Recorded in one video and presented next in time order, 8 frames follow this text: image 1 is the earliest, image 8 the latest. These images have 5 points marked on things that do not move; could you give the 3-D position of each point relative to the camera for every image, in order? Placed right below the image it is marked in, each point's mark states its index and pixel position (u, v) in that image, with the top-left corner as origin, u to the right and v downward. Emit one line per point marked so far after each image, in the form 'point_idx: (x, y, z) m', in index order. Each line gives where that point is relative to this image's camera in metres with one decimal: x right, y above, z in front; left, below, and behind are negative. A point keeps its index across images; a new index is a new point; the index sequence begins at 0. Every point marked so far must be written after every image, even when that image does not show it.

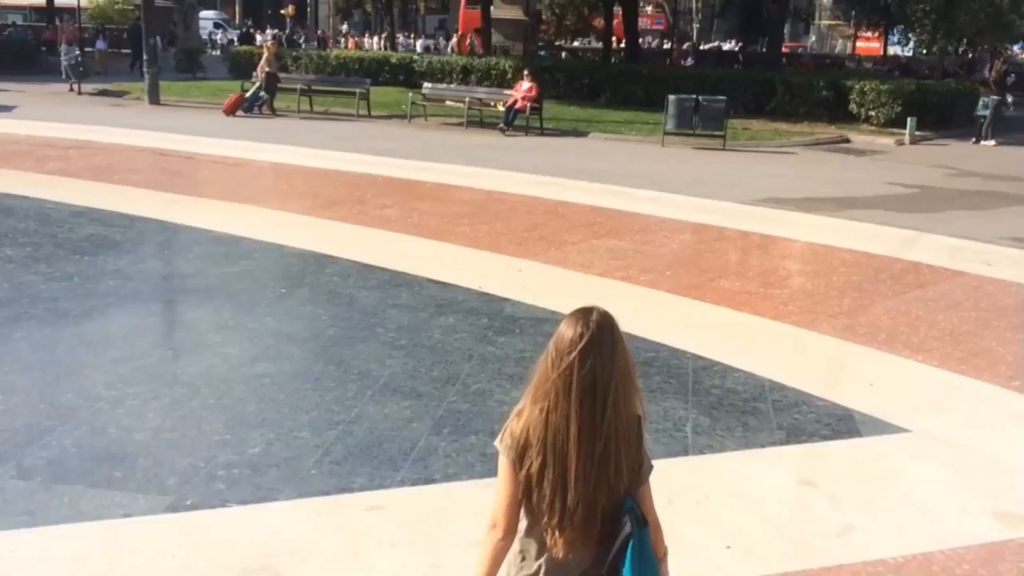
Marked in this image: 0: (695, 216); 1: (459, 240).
0: (+2.5, +1.0, +11.9) m
1: (-0.7, +0.6, +10.4) m
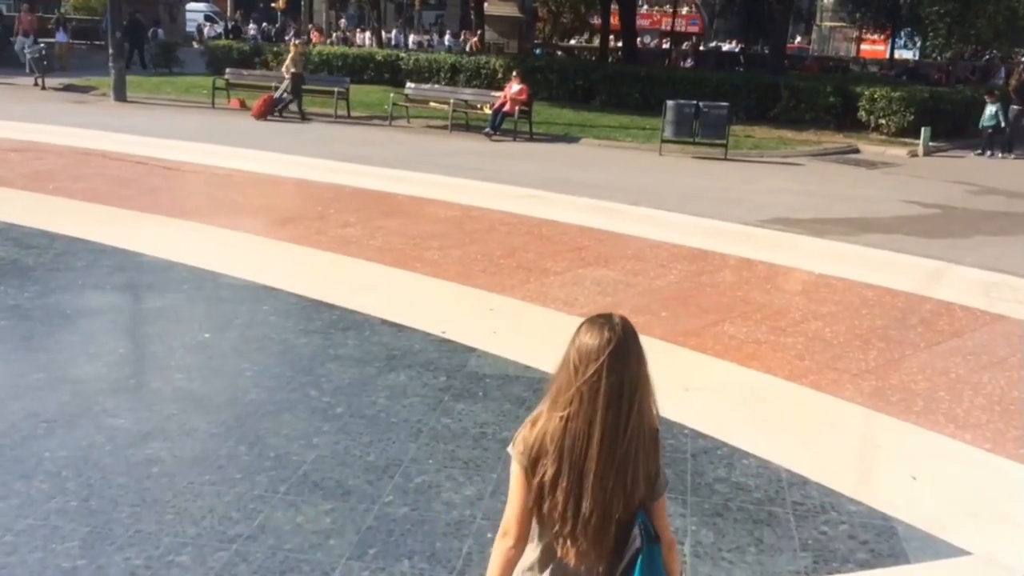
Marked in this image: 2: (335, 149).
0: (+2.2, +0.6, +10.6) m
1: (-0.9, +0.2, +9.2) m
2: (-3.3, +2.6, +16.4) m
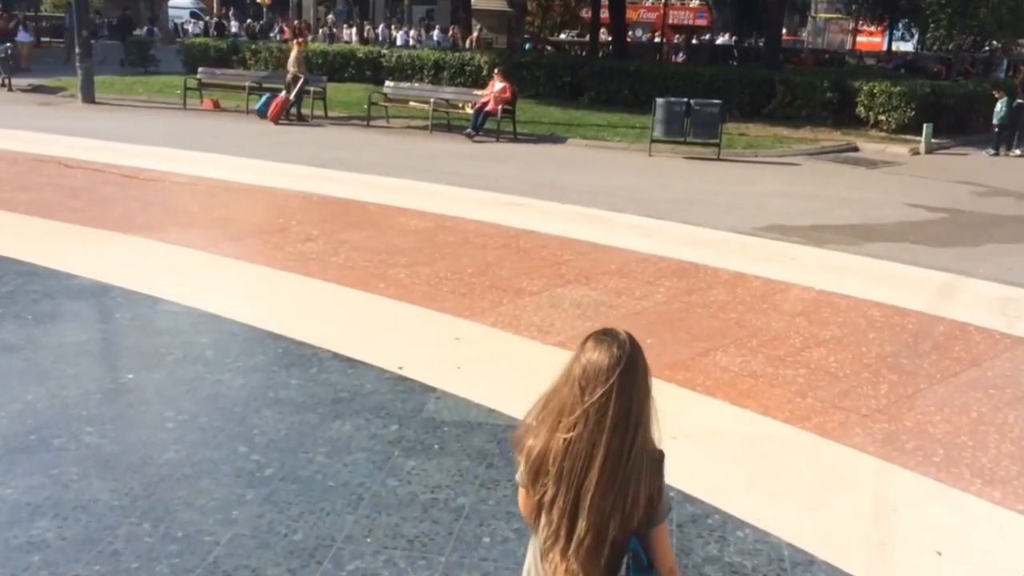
0: (+2.0, +0.4, +9.8) m
1: (-1.2, 0.0, +8.4) m
2: (-3.7, +2.4, +15.5) m
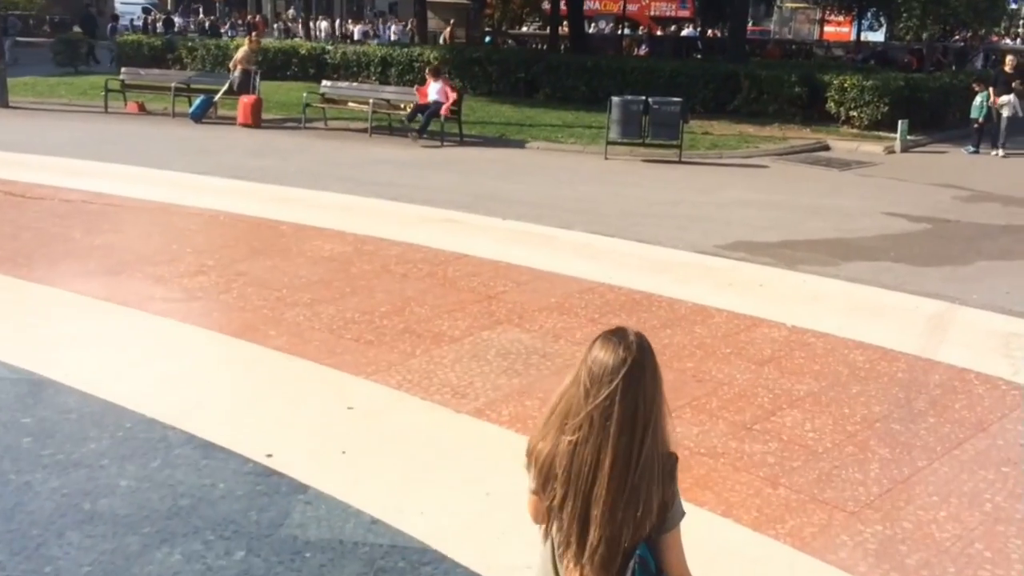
0: (+1.2, +0.1, +8.6) m
1: (-1.9, -0.4, +7.0) m
2: (-4.6, +2.1, +14.1) m
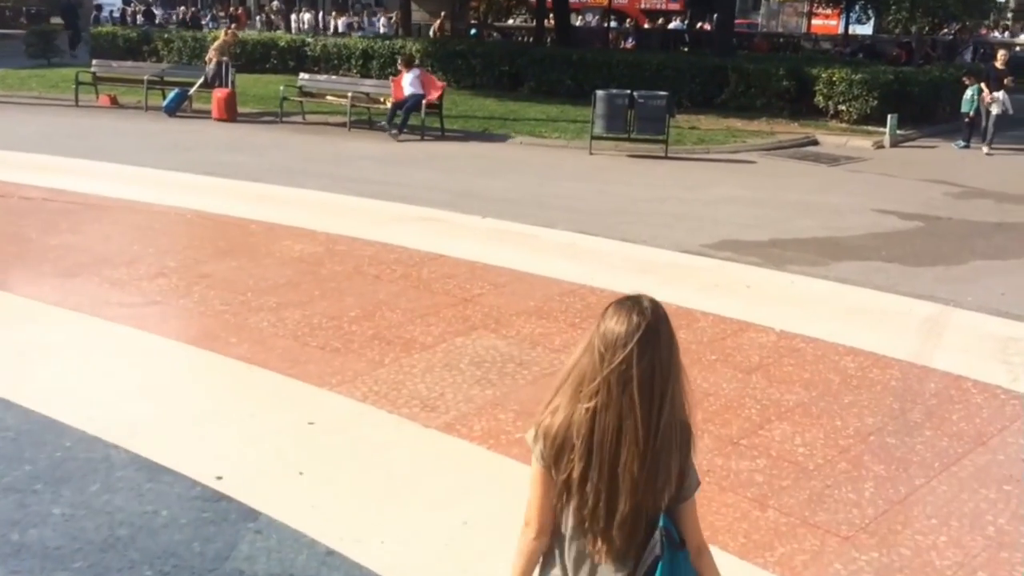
0: (+1.0, +0.1, +8.2) m
1: (-2.0, -0.4, +6.6) m
2: (-4.9, +2.1, +13.6) m
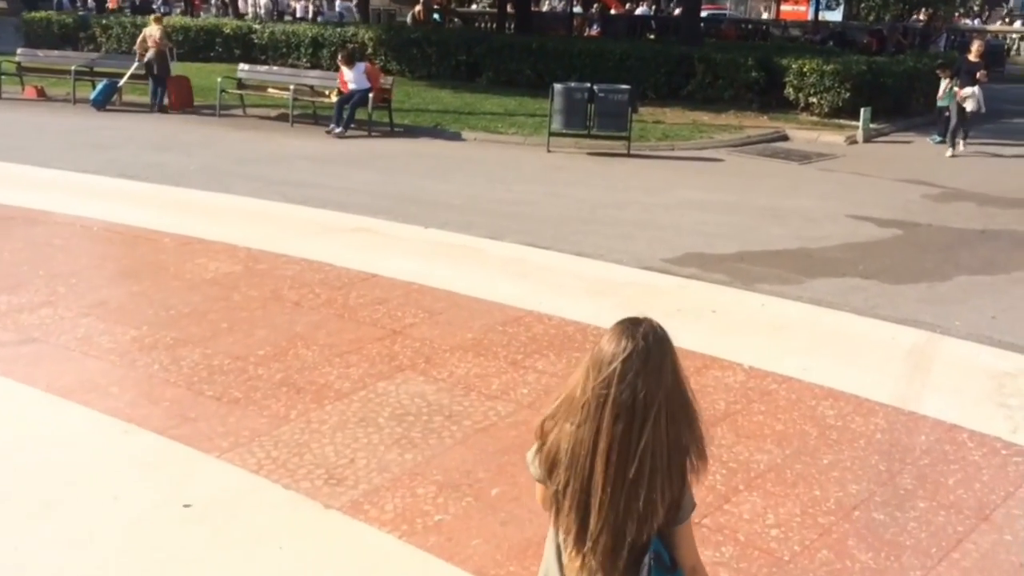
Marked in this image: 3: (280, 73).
0: (+0.5, -0.1, +7.3) m
1: (-2.5, -0.7, +5.6) m
2: (-5.6, +1.9, +12.5) m
3: (-4.2, +3.8, +15.6) m
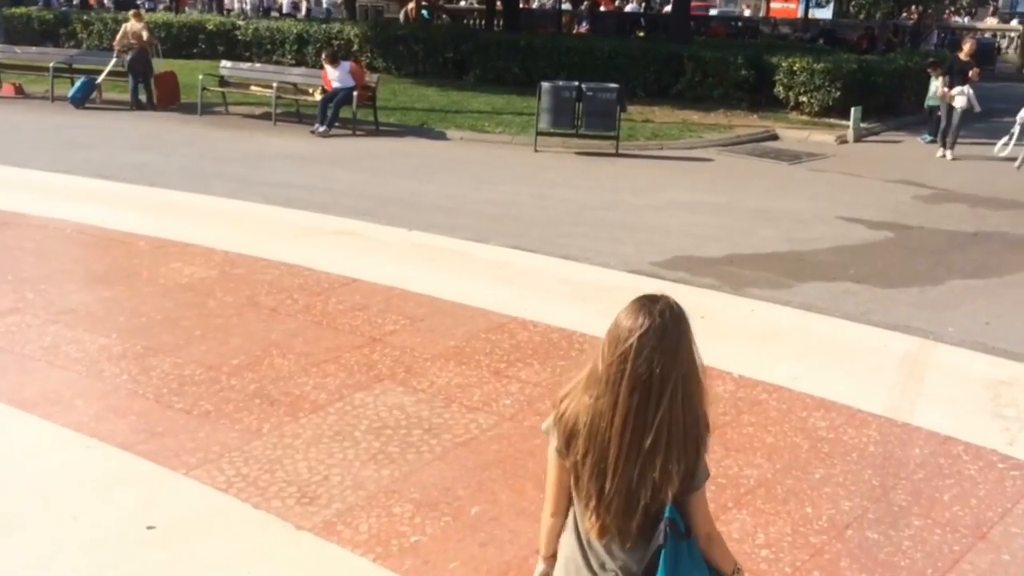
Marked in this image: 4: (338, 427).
0: (+0.4, -0.2, +7.2) m
1: (-2.6, -0.7, +5.4) m
2: (-5.8, +1.9, +12.3) m
3: (-4.4, +3.8, +15.4) m
4: (-1.0, -0.8, +5.2) m
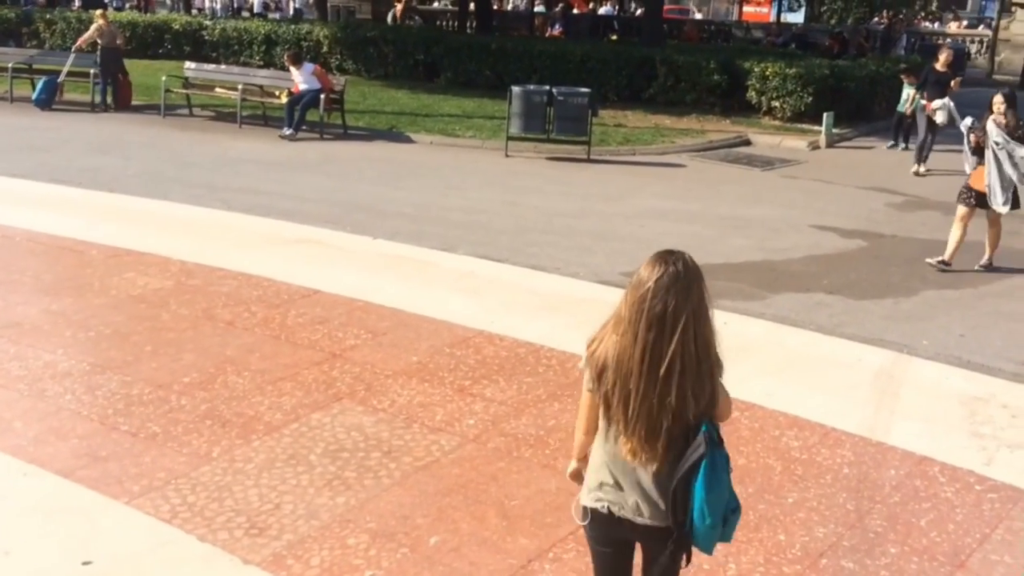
0: (+0.1, -0.3, +7.0) m
1: (-2.8, -0.8, +5.1) m
2: (-6.2, +1.8, +11.9) m
3: (-4.9, +3.7, +15.0) m
4: (-1.2, -0.9, +5.0) m
